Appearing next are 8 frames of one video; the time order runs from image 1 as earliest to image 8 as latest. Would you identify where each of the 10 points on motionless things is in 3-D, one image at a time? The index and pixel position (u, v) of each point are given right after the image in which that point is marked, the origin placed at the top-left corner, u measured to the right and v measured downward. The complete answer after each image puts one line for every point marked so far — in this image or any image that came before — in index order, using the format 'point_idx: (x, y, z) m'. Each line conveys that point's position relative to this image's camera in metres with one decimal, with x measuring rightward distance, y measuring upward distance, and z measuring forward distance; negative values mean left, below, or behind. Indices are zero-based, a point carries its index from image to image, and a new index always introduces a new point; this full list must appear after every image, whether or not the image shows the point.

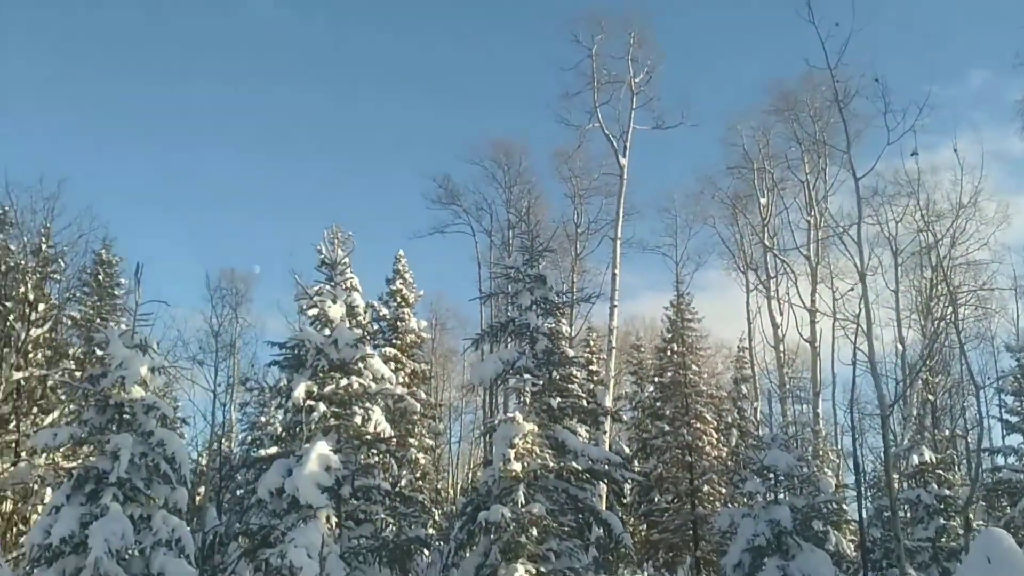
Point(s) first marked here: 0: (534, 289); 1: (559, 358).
0: (+0.6, 0.0, +18.0) m
1: (+1.1, -1.7, +17.8) m
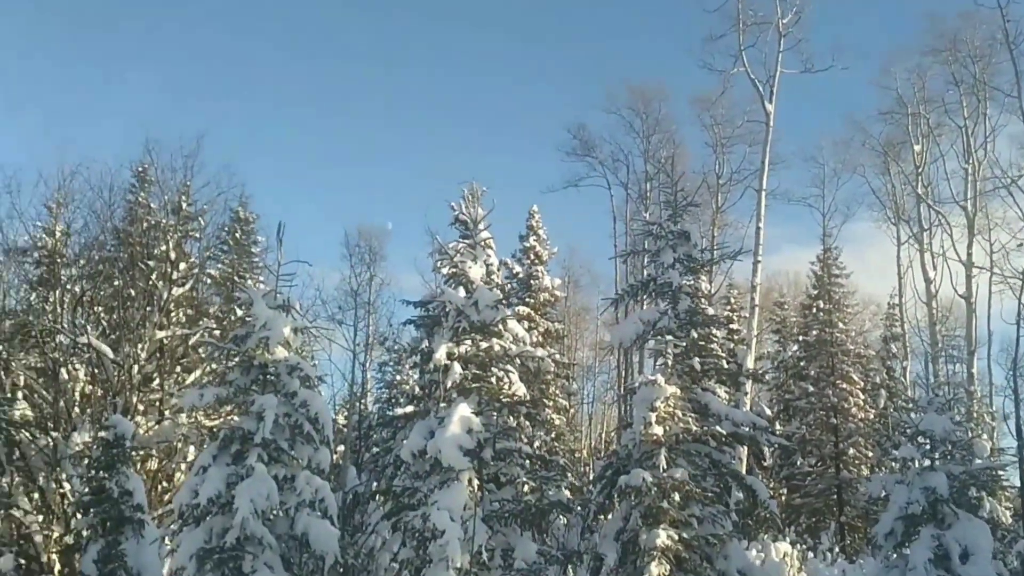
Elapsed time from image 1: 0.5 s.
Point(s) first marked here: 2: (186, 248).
0: (+3.7, +1.0, +16.9) m
1: (+4.2, -0.7, +16.9) m
2: (-6.5, +0.8, +15.2) m
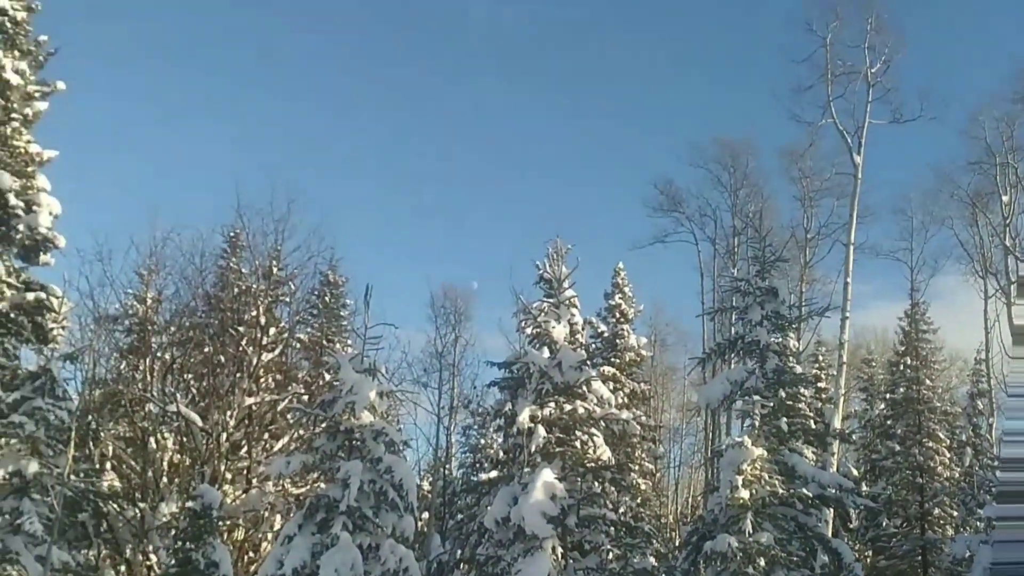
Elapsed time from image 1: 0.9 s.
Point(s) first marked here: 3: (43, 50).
0: (+5.5, -0.3, +16.6) m
1: (+6.1, -1.9, +16.5) m
2: (-4.7, -0.5, +15.0) m
3: (-9.5, +4.7, +15.2) m
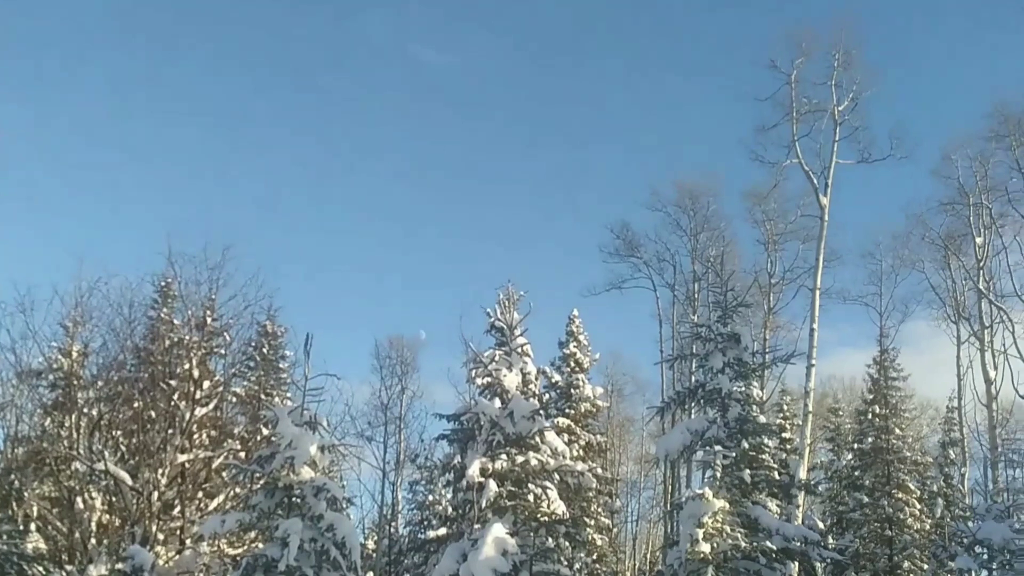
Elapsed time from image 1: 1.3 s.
0: (+4.5, -1.3, +16.0) m
1: (+5.1, -2.9, +15.9) m
2: (-5.7, -1.5, +14.3) m
3: (-10.5, +3.8, +14.5) m
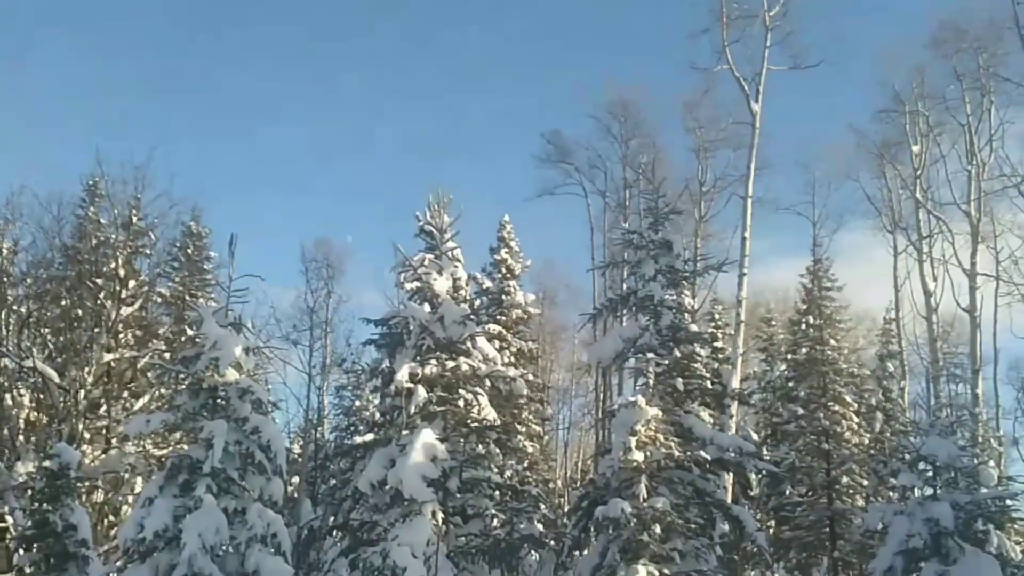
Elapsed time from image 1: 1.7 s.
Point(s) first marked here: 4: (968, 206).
0: (+3.0, +0.7, +16.0) m
1: (+3.6, -1.0, +15.8) m
2: (-7.2, +0.4, +14.5) m
3: (-12.0, +5.6, +14.8) m
4: (+10.2, +1.8, +17.0) m
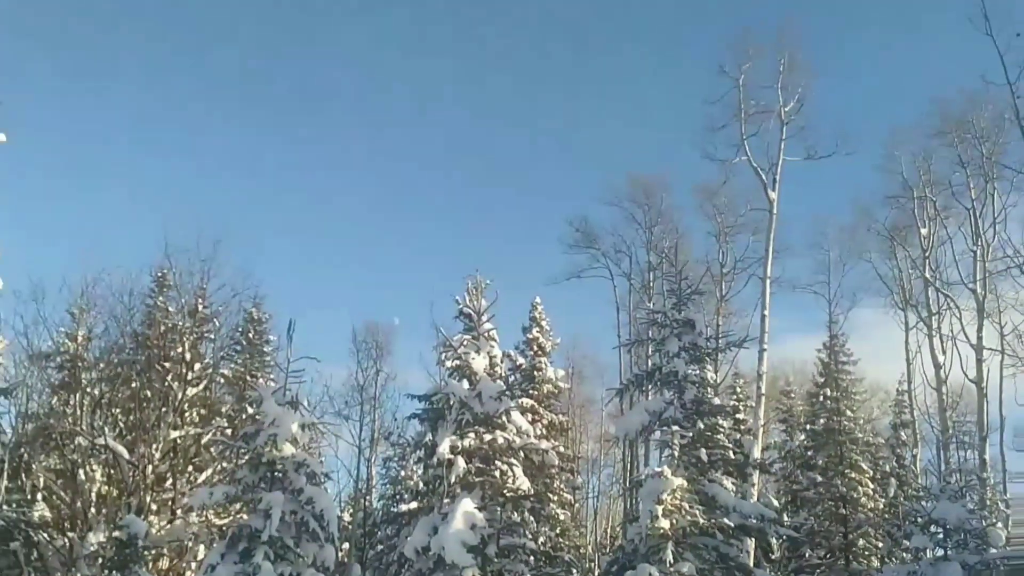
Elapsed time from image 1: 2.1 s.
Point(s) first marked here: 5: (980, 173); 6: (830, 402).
0: (+3.8, -1.1, +17.1) m
1: (+4.4, -2.7, +16.9) m
2: (-6.5, -1.3, +15.7) m
3: (-11.3, +3.9, +16.1) m
4: (+11.0, +0.1, +18.1) m
5: (+11.3, +2.8, +18.3) m
6: (+7.5, -2.7, +17.9) m
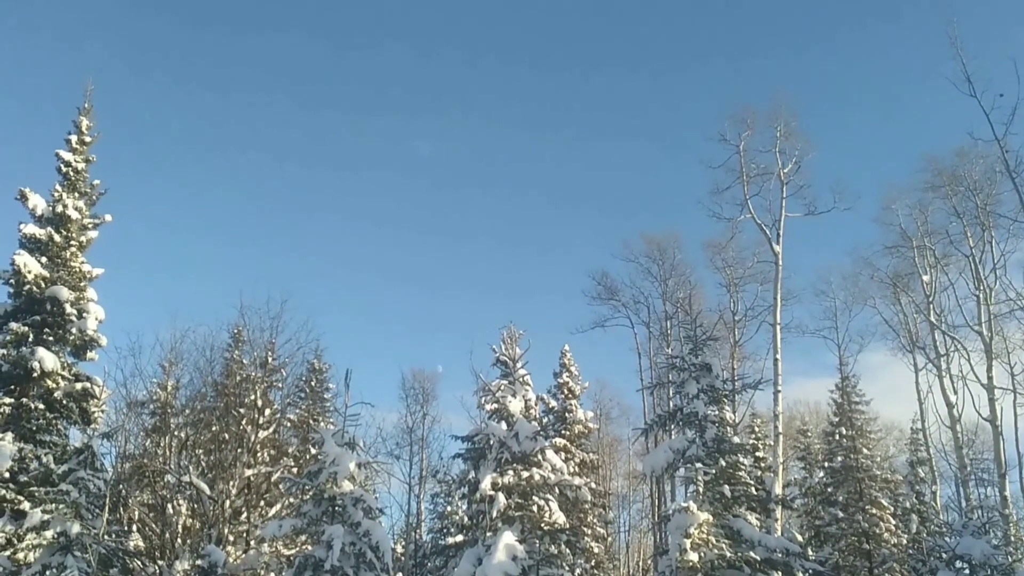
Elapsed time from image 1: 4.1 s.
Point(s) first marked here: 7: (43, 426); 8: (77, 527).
0: (+4.6, -2.2, +18.6) m
1: (+5.2, -3.8, +18.3) m
2: (-5.7, -2.6, +18.0) m
3: (-10.6, +2.4, +19.3) m
4: (+11.8, -1.0, +19.2) m
5: (+12.1, +1.7, +19.7) m
6: (+8.4, -3.8, +19.1) m
7: (-10.8, -3.2, +17.4) m
8: (-9.3, -5.1, +16.2) m
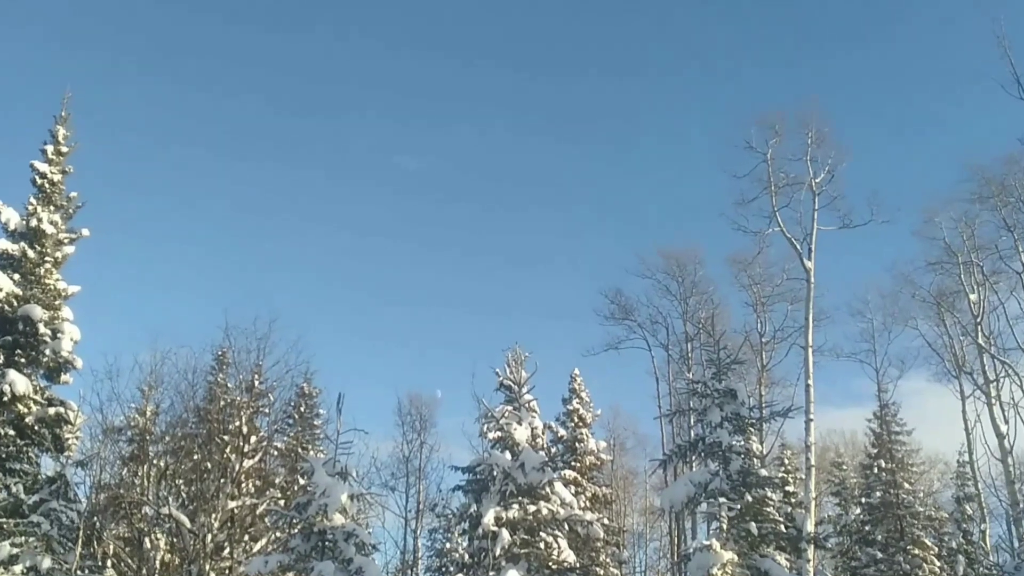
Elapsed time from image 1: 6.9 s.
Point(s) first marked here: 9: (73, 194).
0: (+4.8, -2.6, +17.1) m
1: (+5.3, -4.2, +16.6) m
2: (-5.6, -3.0, +16.7) m
3: (-10.4, +2.0, +18.1) m
4: (+12.0, -1.4, +17.5) m
5: (+12.2, +1.3, +17.9) m
6: (+8.5, -4.2, +17.4) m
7: (-10.7, -3.5, +16.2) m
8: (-9.3, -5.5, +15.0) m
9: (-10.5, +2.3, +18.2) m
